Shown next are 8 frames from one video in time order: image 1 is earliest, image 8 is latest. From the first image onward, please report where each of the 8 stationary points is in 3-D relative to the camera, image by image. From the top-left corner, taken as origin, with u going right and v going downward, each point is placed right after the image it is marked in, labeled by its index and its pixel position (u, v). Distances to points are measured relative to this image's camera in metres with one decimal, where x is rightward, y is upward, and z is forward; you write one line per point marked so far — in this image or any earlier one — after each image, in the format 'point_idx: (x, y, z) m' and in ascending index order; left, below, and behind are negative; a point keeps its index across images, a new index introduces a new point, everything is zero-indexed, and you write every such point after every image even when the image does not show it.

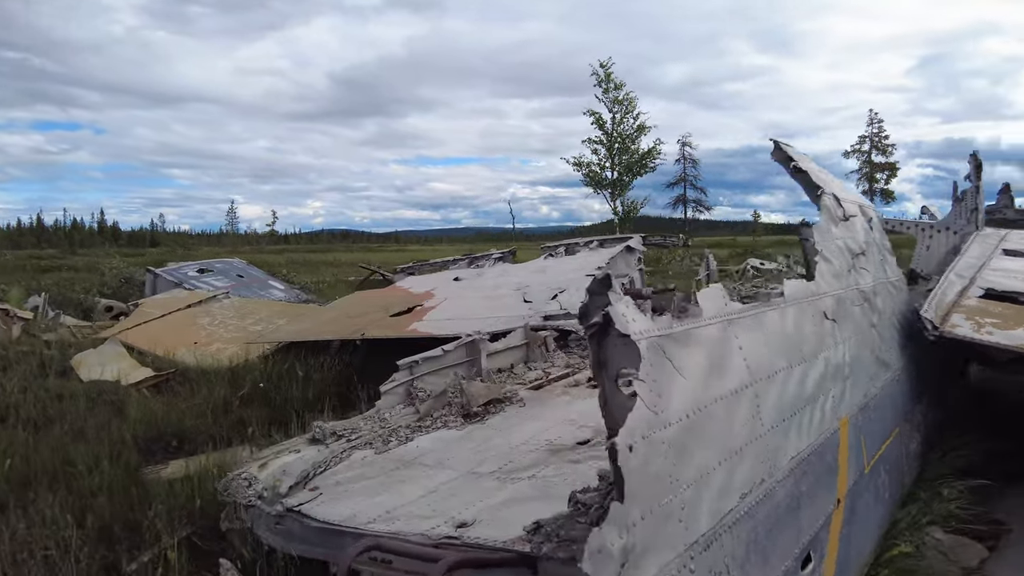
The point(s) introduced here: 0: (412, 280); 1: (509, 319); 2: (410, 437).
0: (-1.4, +0.1, +9.3) m
1: (0.0, -0.3, +6.3) m
2: (-0.6, -0.9, +3.7) m
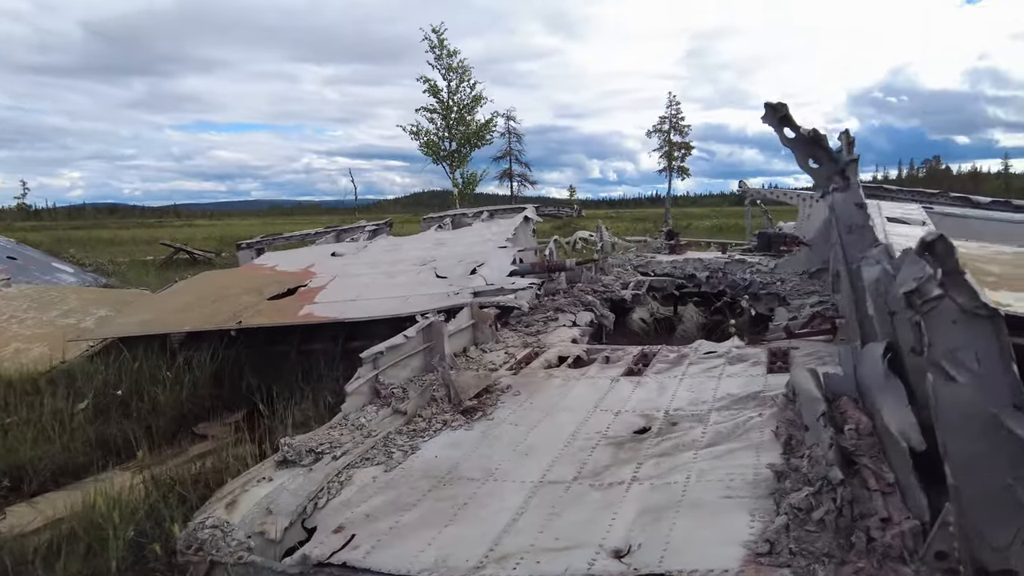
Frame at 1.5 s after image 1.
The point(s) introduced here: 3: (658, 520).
0: (-3.0, +0.4, +8.1) m
1: (-0.7, -0.1, +5.7) m
2: (-0.5, -0.8, +3.1) m
3: (+0.5, -0.8, +2.1) m
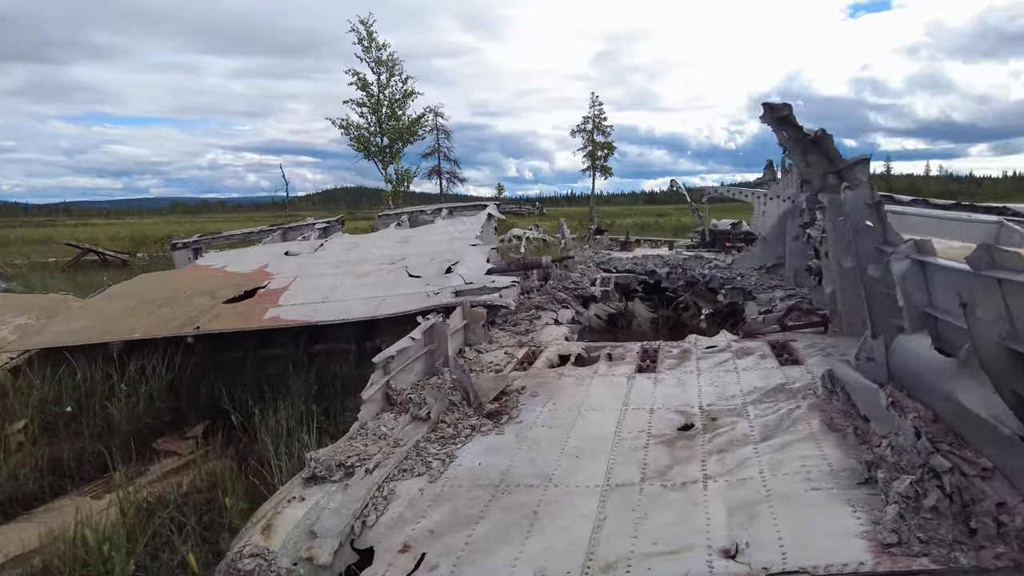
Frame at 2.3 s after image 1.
0: (-3.5, +0.4, +7.5) m
1: (-0.9, -0.1, +5.5) m
2: (-0.3, -0.8, +2.9) m
3: (+0.8, -0.7, +2.1) m
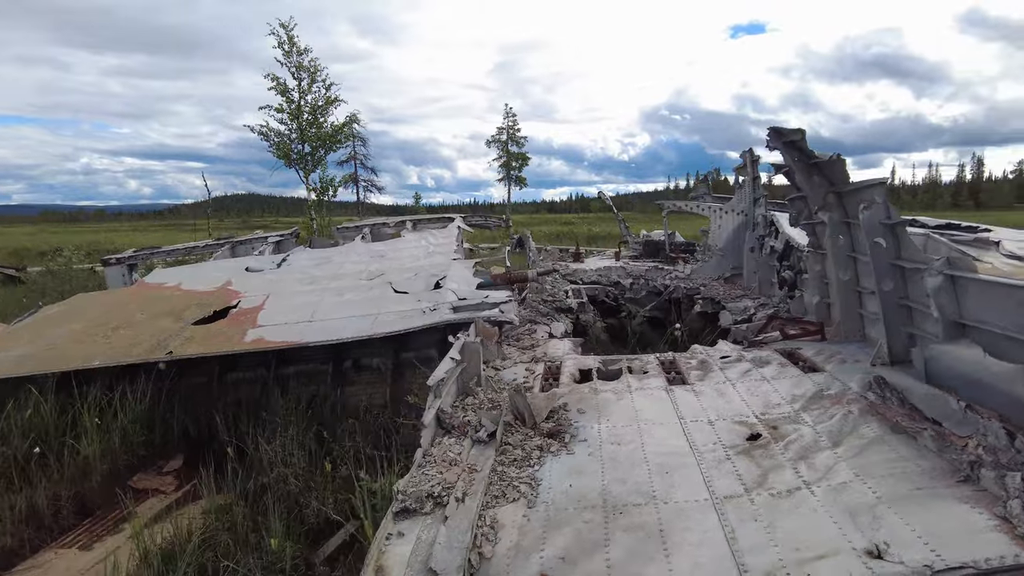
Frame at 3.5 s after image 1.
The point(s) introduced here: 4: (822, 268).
0: (-3.8, +0.1, +7.0) m
1: (-0.9, -0.2, +5.3) m
2: (+0.1, -0.9, +2.9) m
3: (+1.3, -0.8, +2.2) m
4: (+2.5, +0.2, +5.0) m
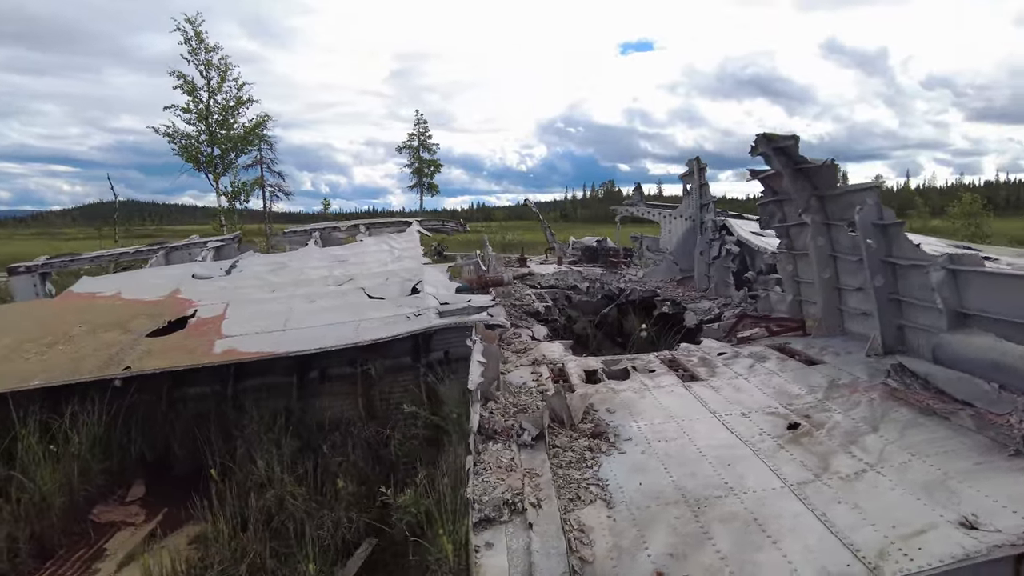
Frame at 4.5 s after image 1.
0: (-4.1, 0.0, +6.3) m
1: (-1.0, -0.3, +5.1) m
2: (+0.4, -0.8, +2.9) m
3: (+1.7, -0.8, +2.4) m
4: (+2.4, +0.2, +5.3) m
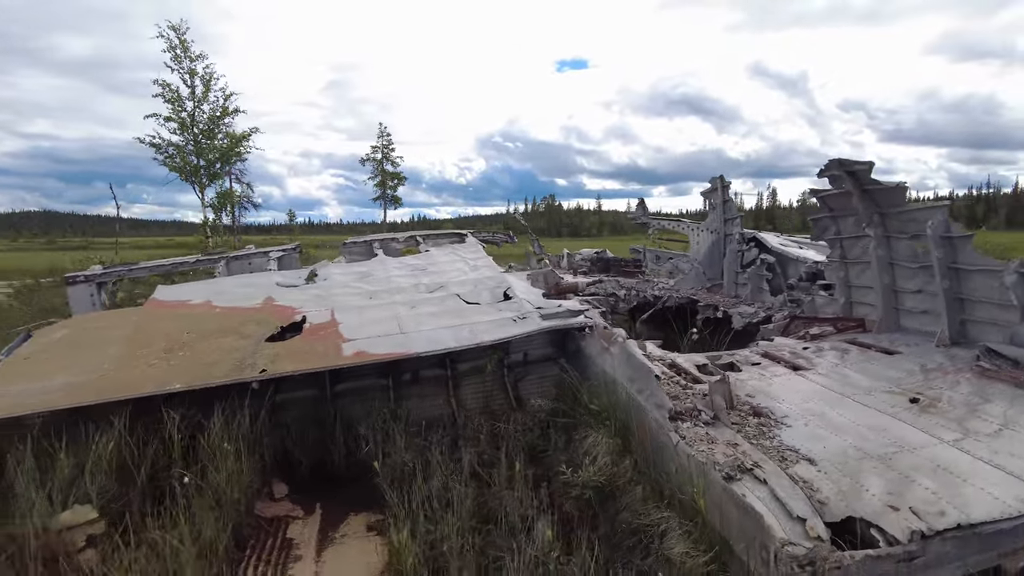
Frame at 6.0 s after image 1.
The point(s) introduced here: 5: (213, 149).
0: (-3.3, 0.0, +6.5) m
1: (-0.1, -0.3, +5.6) m
2: (+1.5, -0.8, +3.5) m
3: (+2.8, -0.8, +3.1) m
4: (+3.2, +0.1, +6.1) m
5: (-7.9, +3.7, +16.8) m
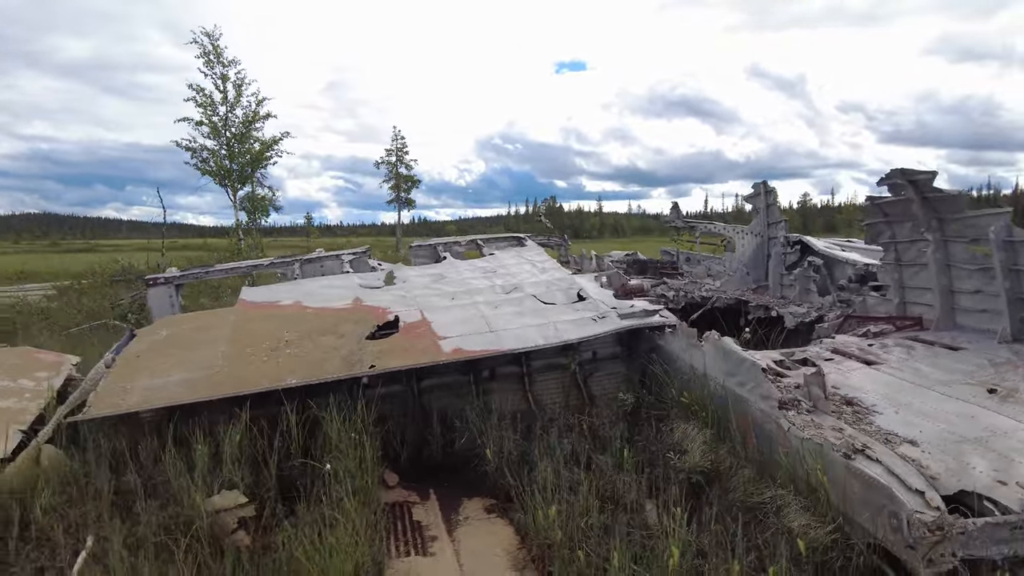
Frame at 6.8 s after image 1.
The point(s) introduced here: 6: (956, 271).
0: (-2.6, -0.1, +6.8) m
1: (+0.6, -0.3, +6.0) m
2: (+2.2, -0.9, +3.8) m
3: (+3.6, -0.8, +3.5) m
4: (+4.0, +0.1, +6.5) m
5: (-7.2, +3.7, +17.2) m
6: (+4.0, +0.2, +5.8) m
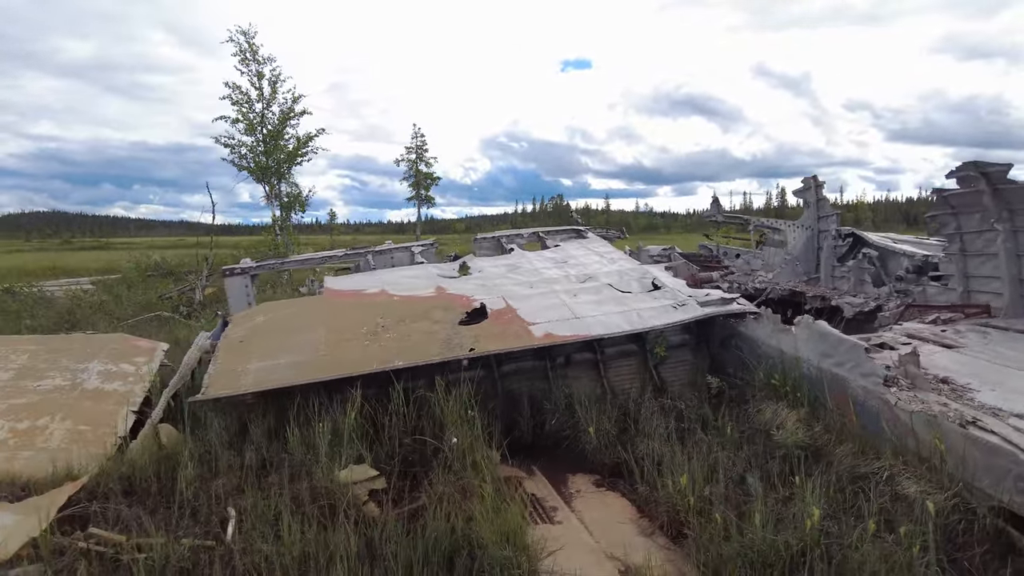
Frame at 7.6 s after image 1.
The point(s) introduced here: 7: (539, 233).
0: (-1.8, 0.0, +7.1) m
1: (+1.4, -0.2, +6.2) m
2: (+3.0, -0.7, +4.1) m
3: (+4.4, -0.7, +3.7) m
4: (+4.8, +0.2, +6.7) m
5: (-6.3, +3.8, +17.5) m
6: (+4.8, +0.3, +6.0) m
7: (+0.4, +0.7, +8.5) m
